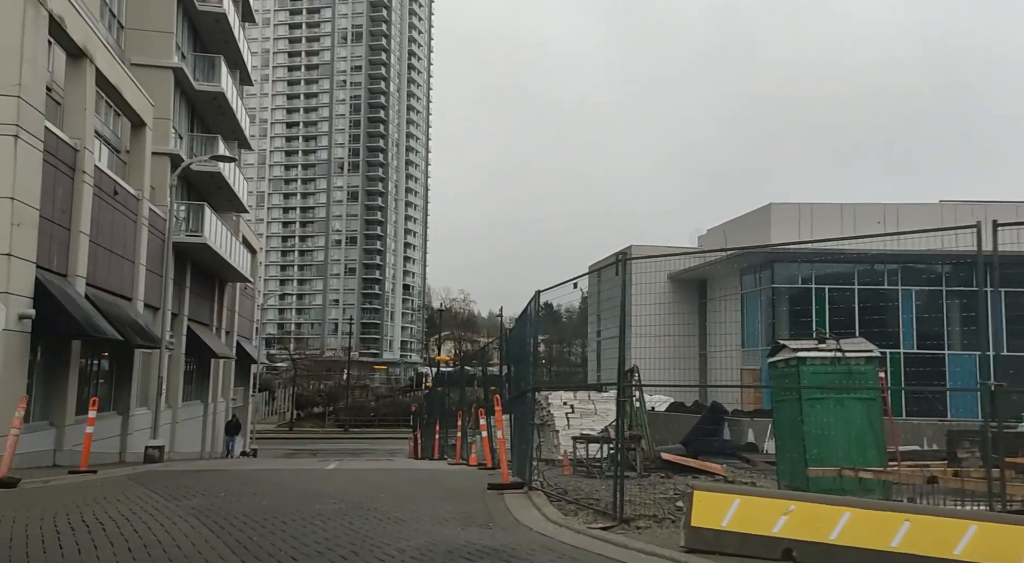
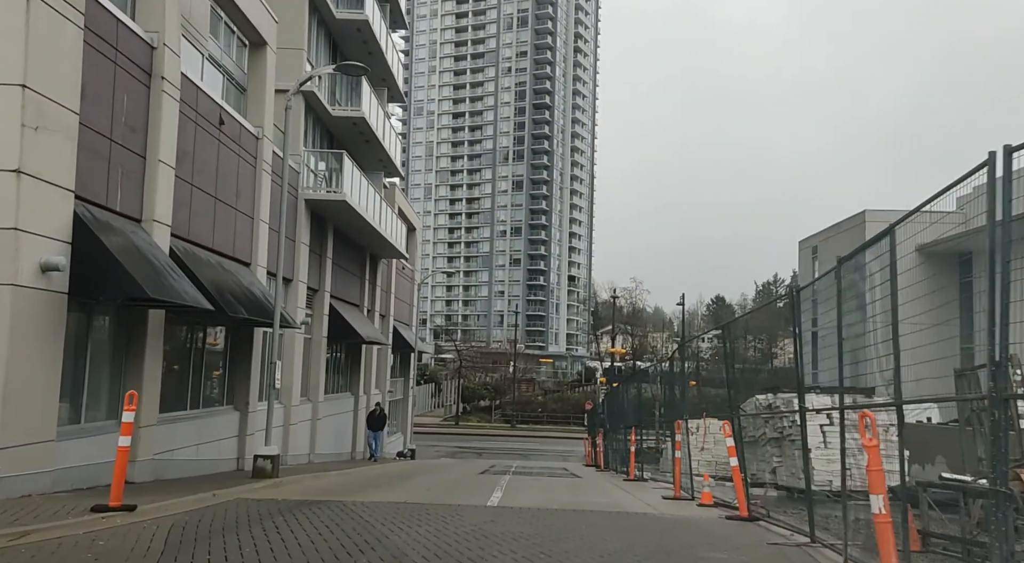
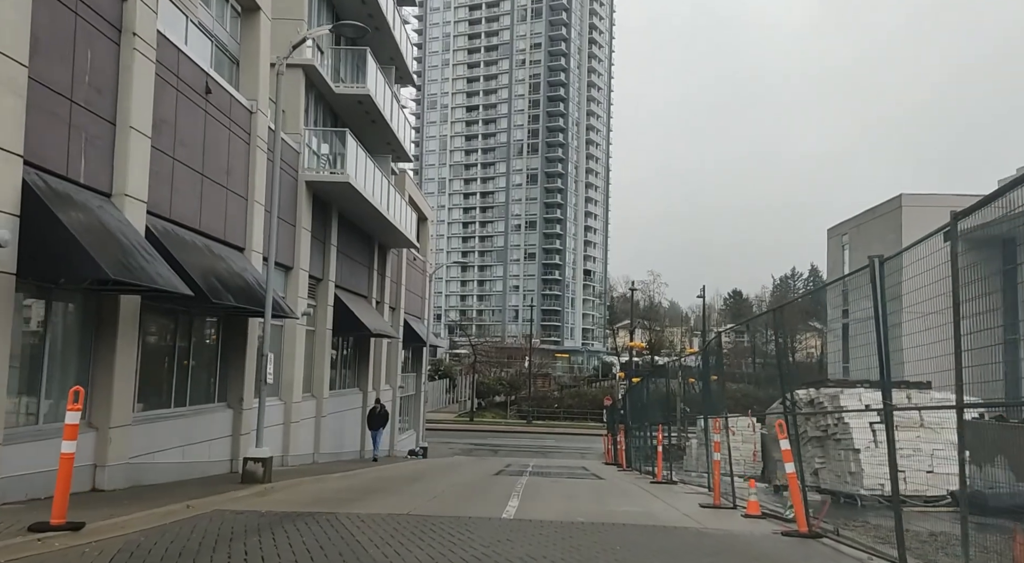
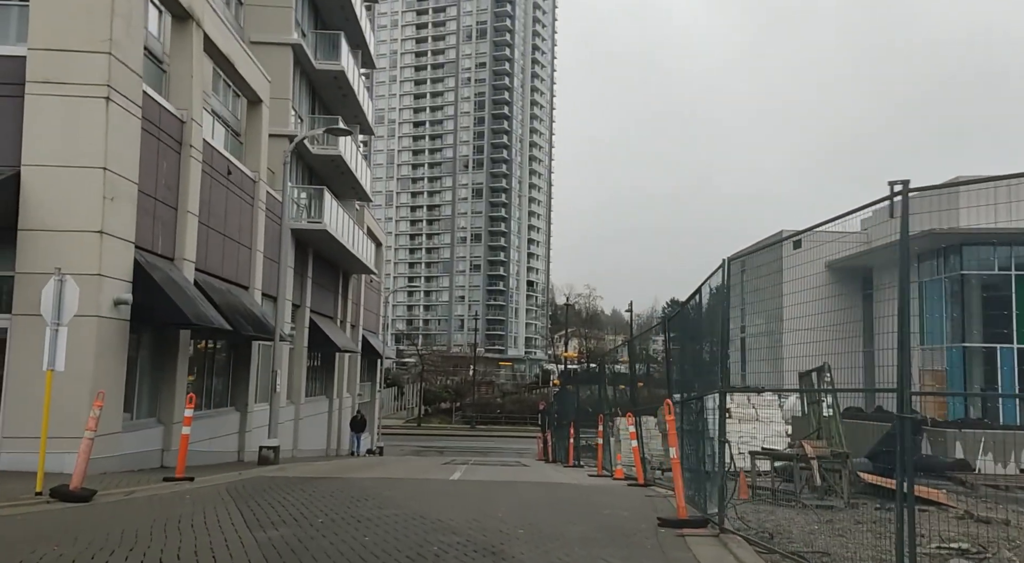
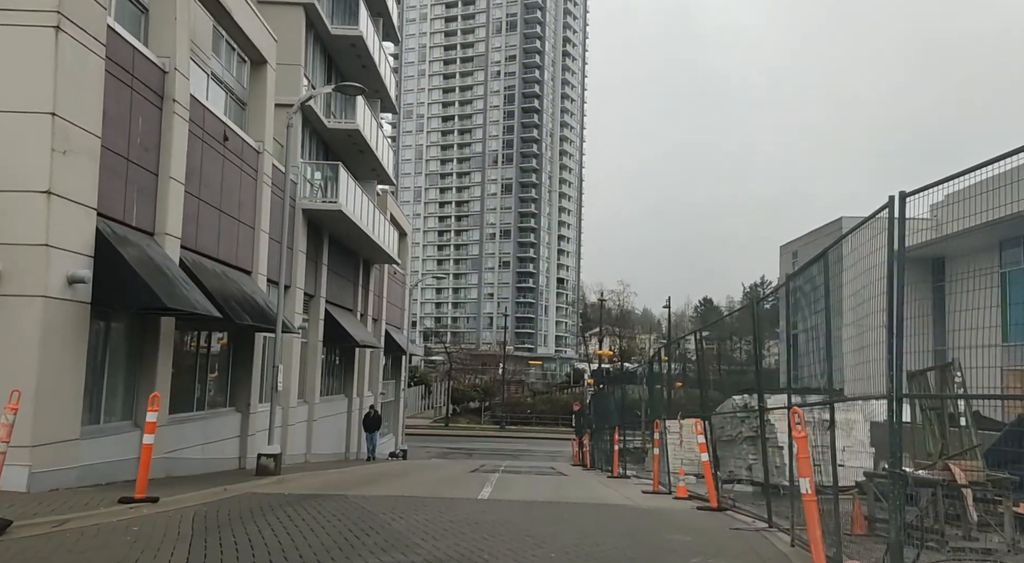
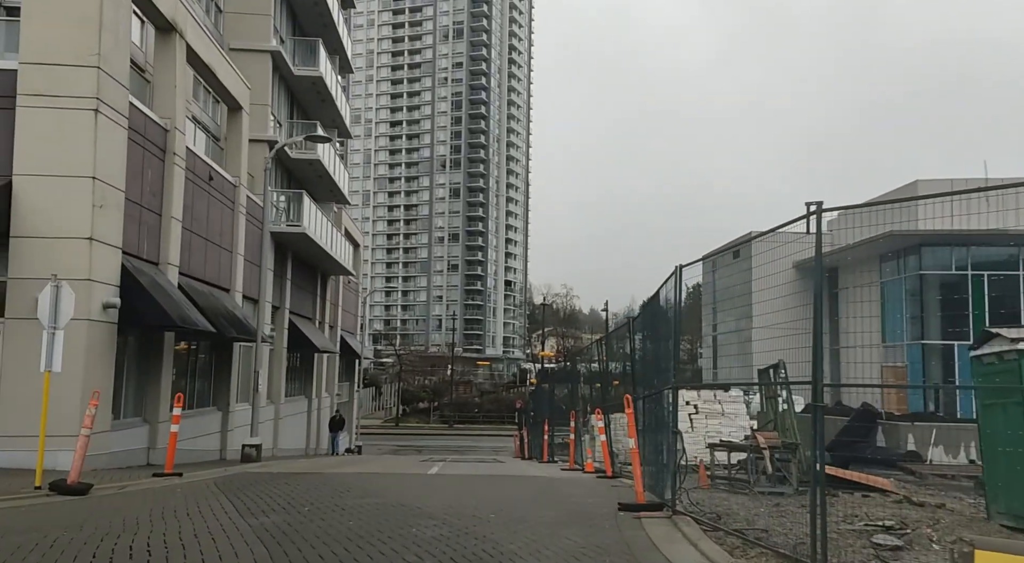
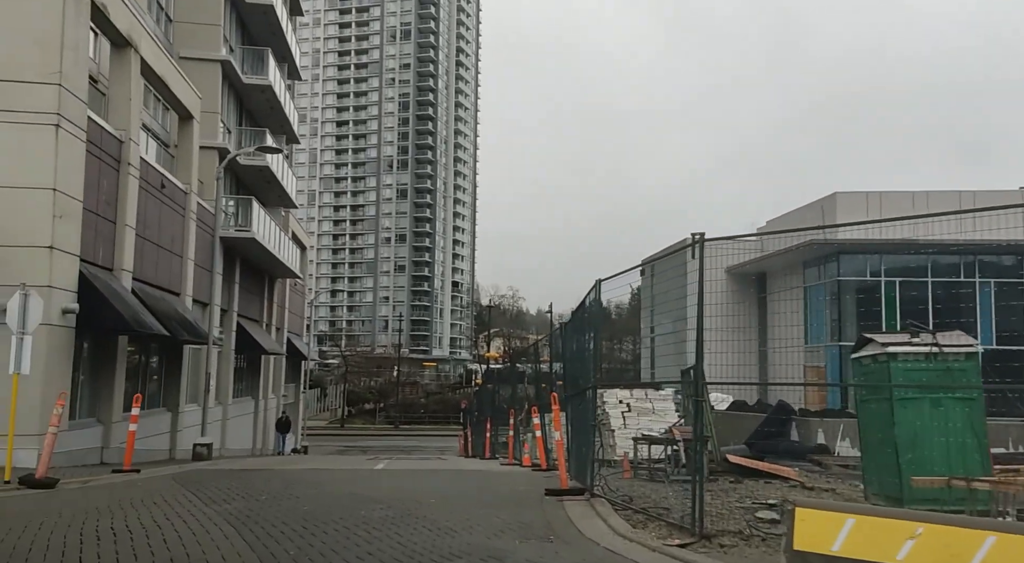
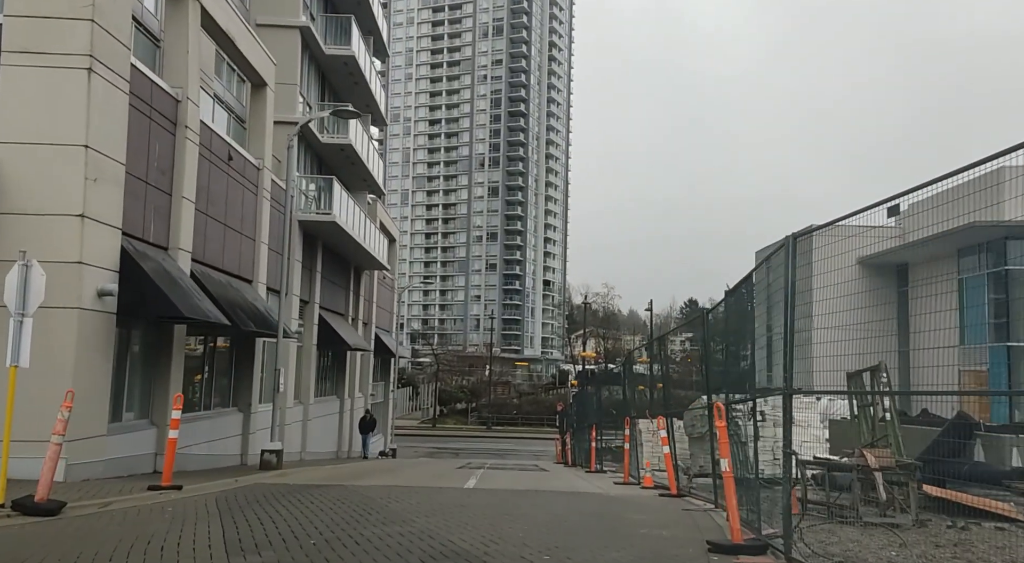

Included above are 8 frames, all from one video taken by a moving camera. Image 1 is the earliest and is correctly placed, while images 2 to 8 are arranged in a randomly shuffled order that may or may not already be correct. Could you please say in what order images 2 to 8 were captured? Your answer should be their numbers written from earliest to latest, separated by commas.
7, 6, 4, 8, 5, 2, 3
